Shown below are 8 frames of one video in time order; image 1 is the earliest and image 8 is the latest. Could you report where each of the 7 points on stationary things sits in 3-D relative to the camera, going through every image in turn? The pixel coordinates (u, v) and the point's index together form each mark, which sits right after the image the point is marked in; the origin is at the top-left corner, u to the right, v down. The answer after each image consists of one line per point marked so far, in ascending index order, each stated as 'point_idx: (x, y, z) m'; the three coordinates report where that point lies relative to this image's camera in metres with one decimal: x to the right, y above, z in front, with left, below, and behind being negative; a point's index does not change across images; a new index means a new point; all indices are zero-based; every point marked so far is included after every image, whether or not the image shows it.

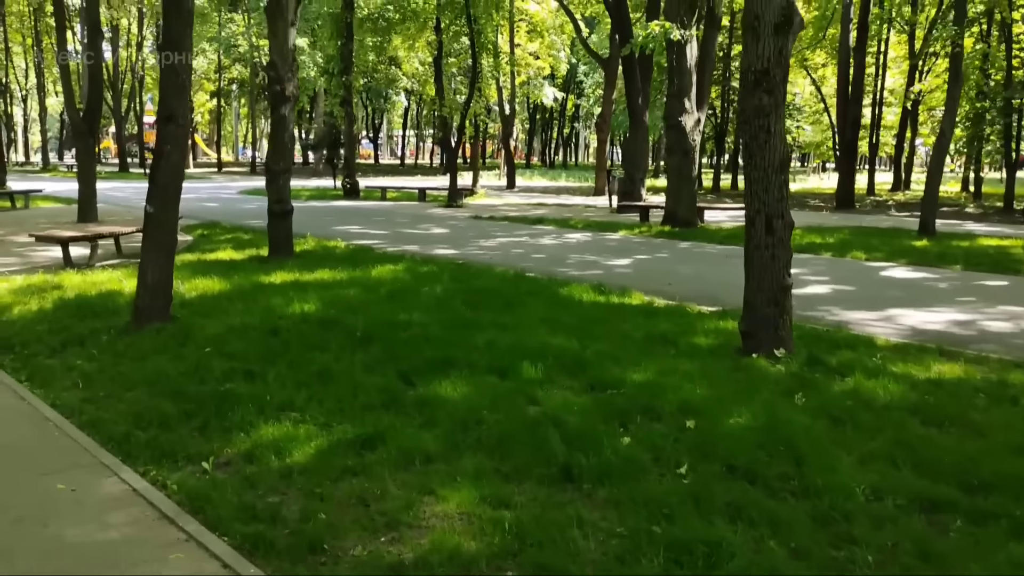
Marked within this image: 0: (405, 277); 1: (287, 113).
0: (-1.1, +0.1, +9.5) m
1: (-2.8, +2.2, +11.0) m
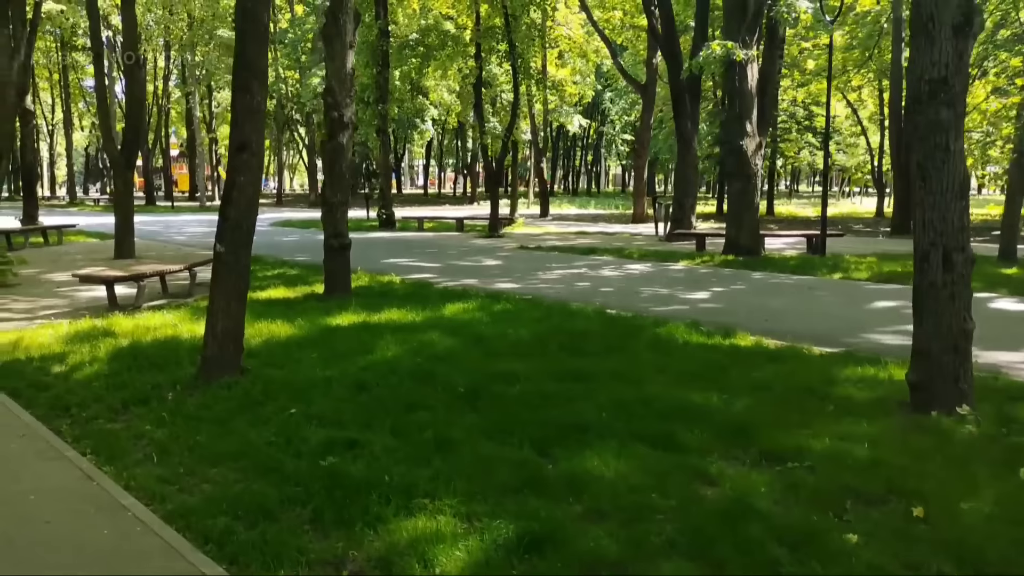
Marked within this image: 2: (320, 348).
0: (-0.3, -0.3, +8.6) m
1: (-1.9, +1.7, +10.3) m
2: (-1.5, -0.5, +7.0) m
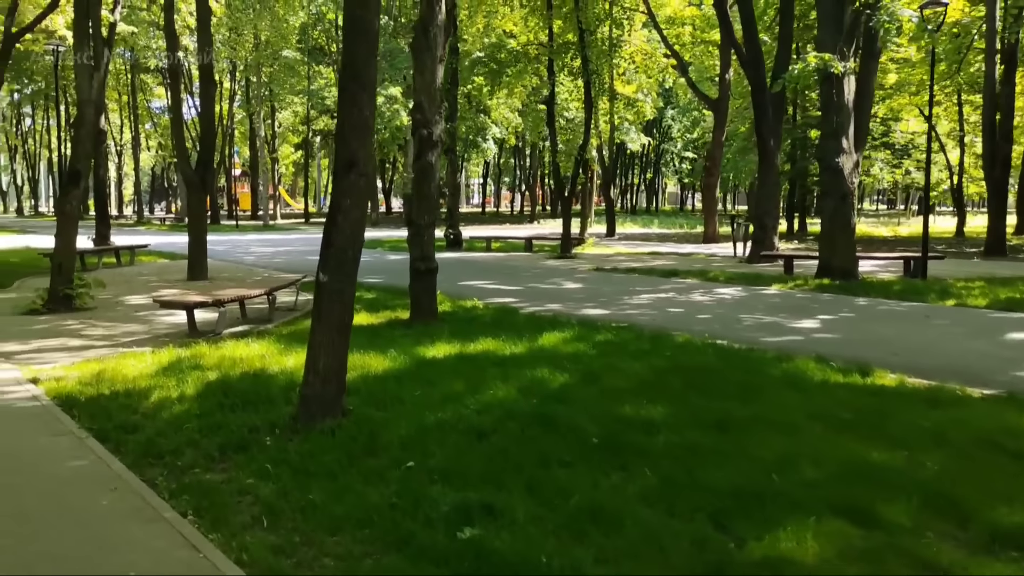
0: (+0.7, -0.5, +8.0) m
1: (-0.9, +1.4, +9.8) m
2: (-0.6, -0.7, +6.4) m
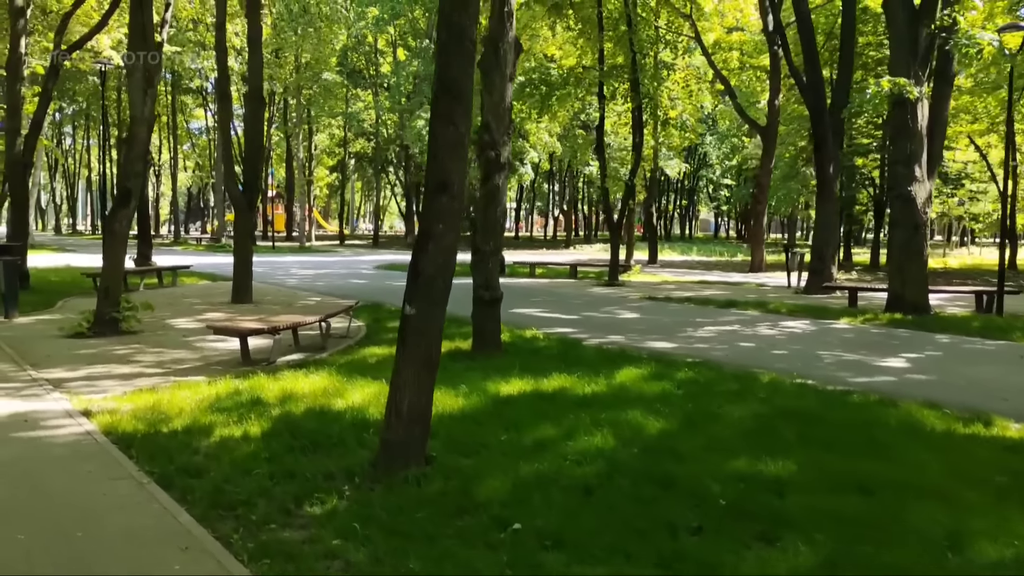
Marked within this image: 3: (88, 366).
0: (+1.3, -0.8, +7.4) m
1: (-0.1, +1.1, +9.3) m
2: (0.0, -0.9, +5.9) m
3: (-4.2, -0.8, +8.7) m
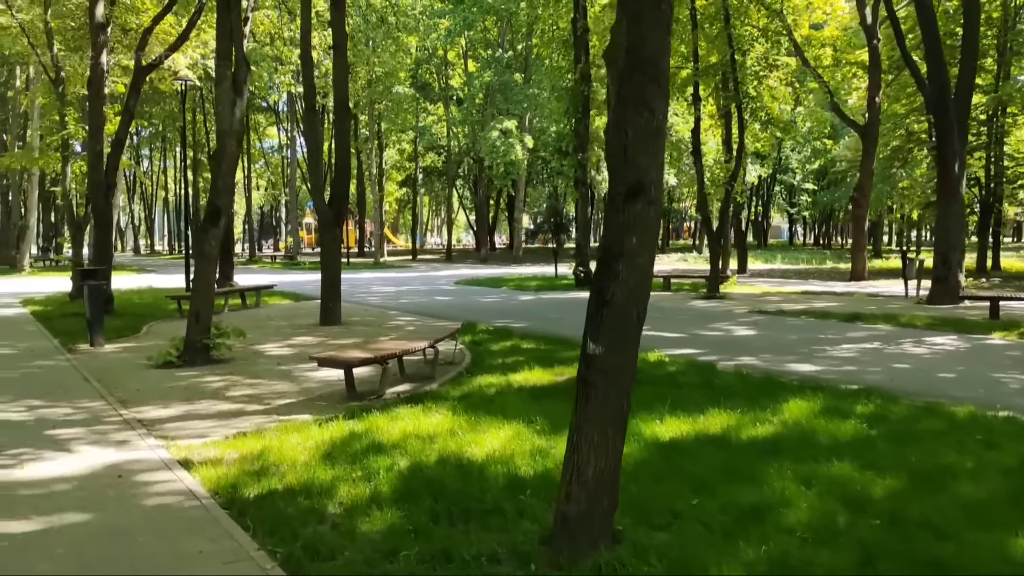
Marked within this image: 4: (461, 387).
0: (+2.4, -1.0, +6.2) m
1: (+1.1, +0.9, +8.2) m
2: (+1.0, -1.1, +4.8) m
3: (-2.9, -1.0, +7.9) m
4: (-0.5, -1.0, +8.5) m
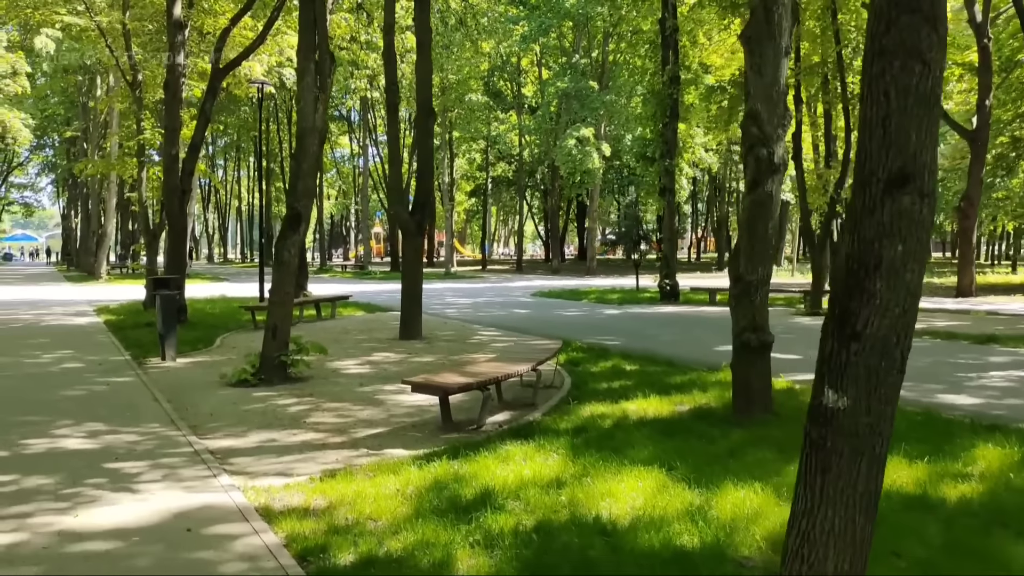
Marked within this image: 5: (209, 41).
0: (+3.2, -1.1, +4.9) m
1: (+2.1, +0.8, +7.0) m
2: (+1.7, -1.2, +3.6) m
3: (-2.0, -1.1, +7.0) m
4: (+0.5, -1.1, +7.5) m
5: (-6.7, +5.4, +19.6) m
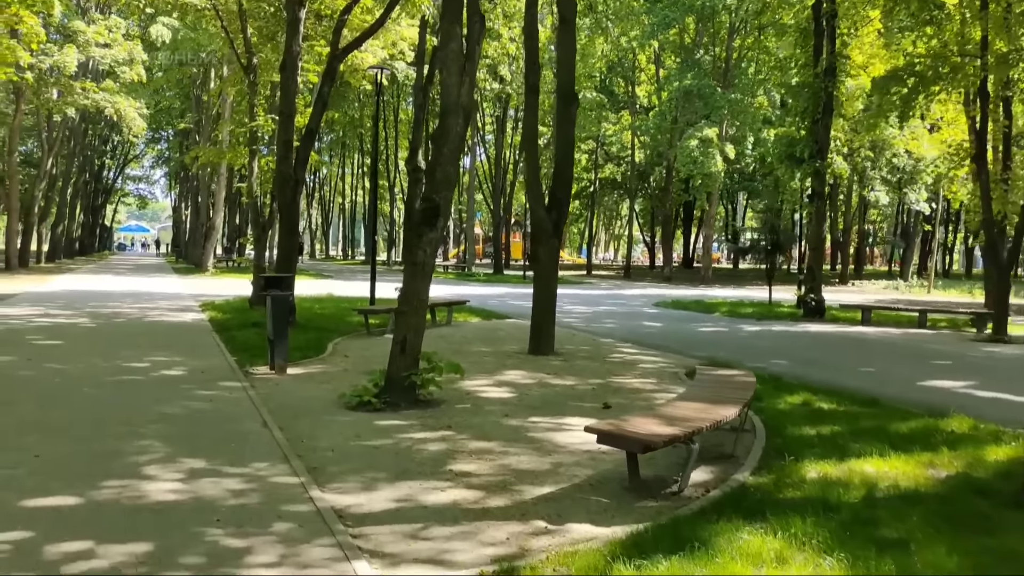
0: (+4.3, -1.3, +2.8) m
1: (+3.4, +0.6, +5.0) m
2: (+2.6, -1.3, +1.6) m
3: (-0.7, -1.2, +5.4) m
4: (+1.8, -1.2, +5.6) m
5: (-3.8, +5.5, +18.4) m
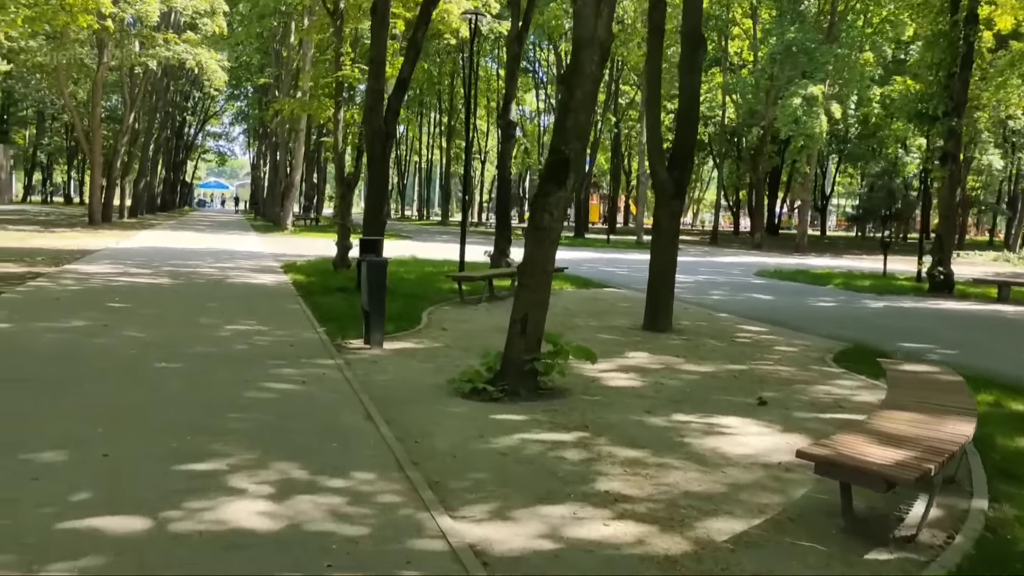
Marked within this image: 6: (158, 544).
0: (+4.9, -1.4, +1.3) m
1: (+4.3, +0.6, +3.5) m
2: (+3.1, -1.4, +0.3) m
3: (+0.1, -1.1, +4.3) m
4: (+2.7, -1.2, +4.3) m
5: (-1.8, +6.2, +17.2) m
6: (-1.5, -1.1, +3.7) m
